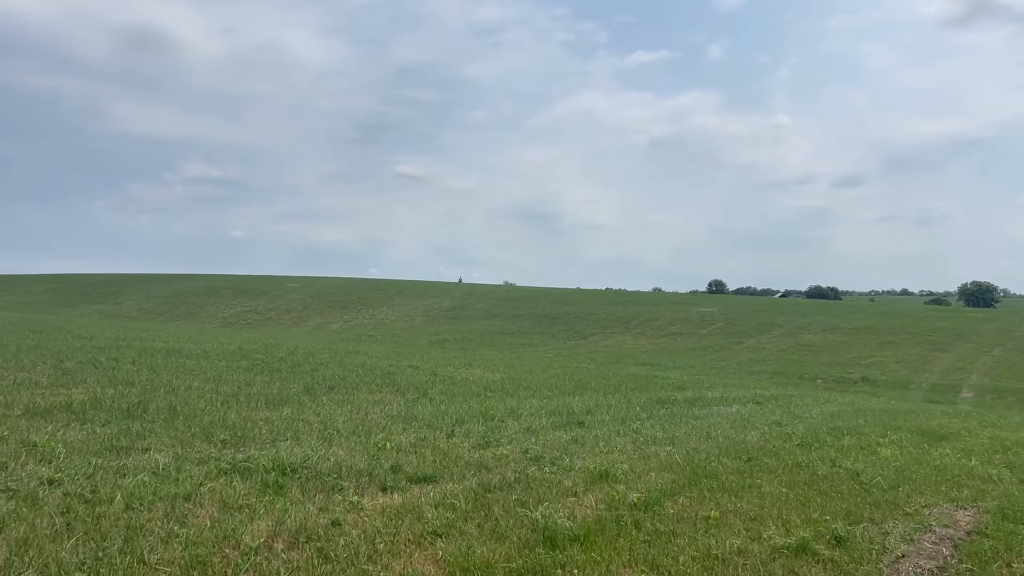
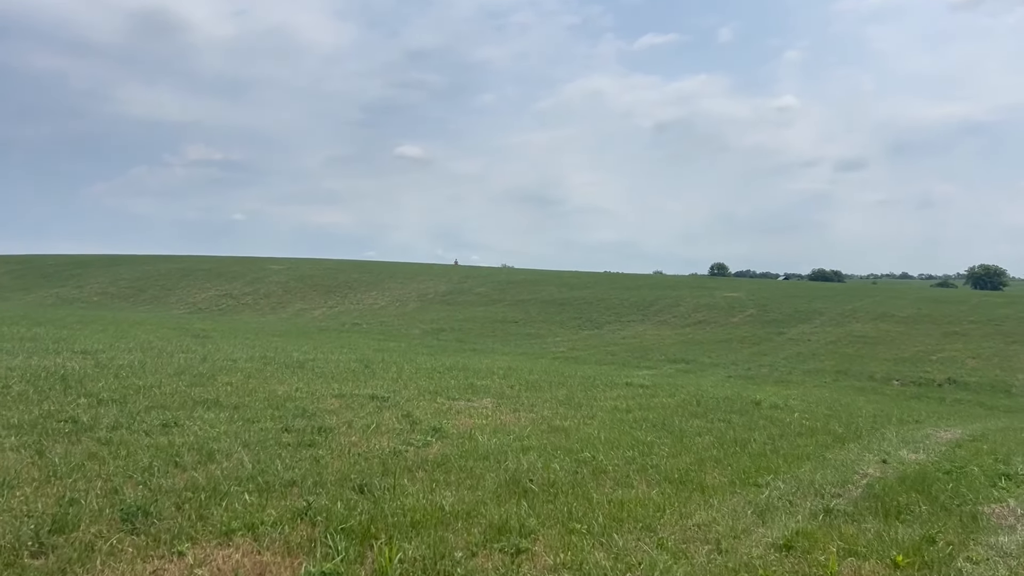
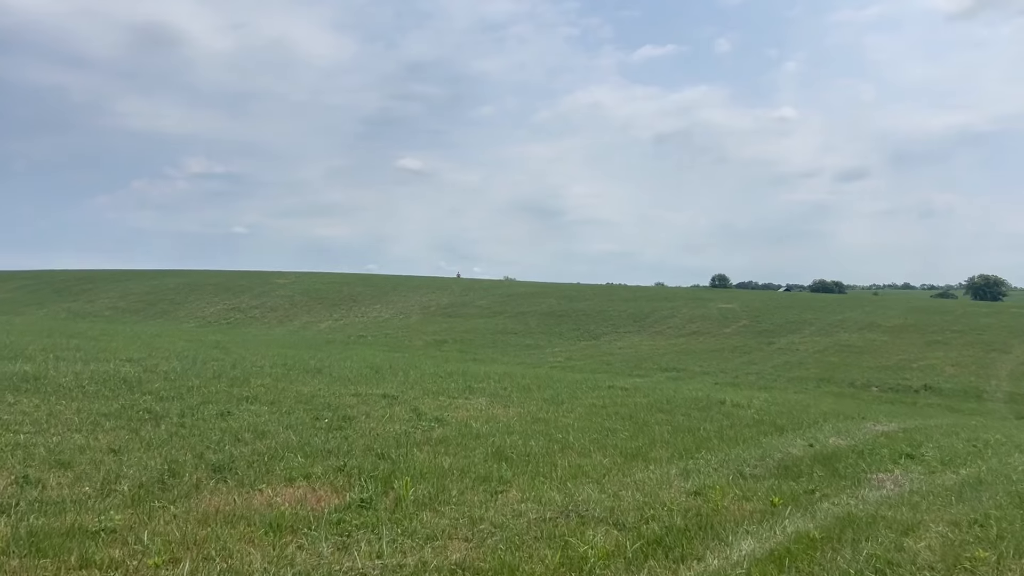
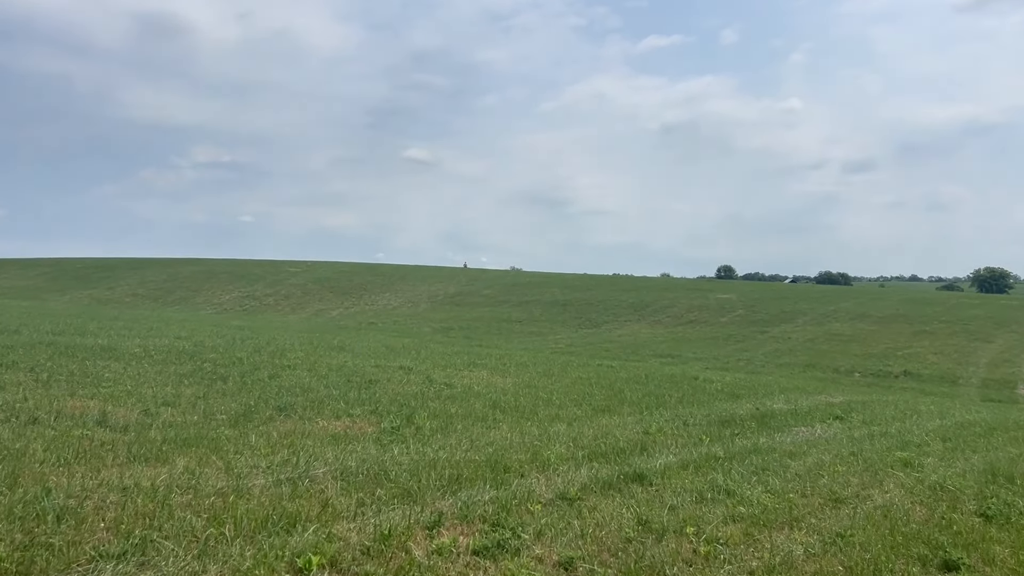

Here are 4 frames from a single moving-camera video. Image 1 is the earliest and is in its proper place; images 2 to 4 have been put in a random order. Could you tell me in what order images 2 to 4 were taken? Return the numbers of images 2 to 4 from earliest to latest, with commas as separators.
4, 3, 2
